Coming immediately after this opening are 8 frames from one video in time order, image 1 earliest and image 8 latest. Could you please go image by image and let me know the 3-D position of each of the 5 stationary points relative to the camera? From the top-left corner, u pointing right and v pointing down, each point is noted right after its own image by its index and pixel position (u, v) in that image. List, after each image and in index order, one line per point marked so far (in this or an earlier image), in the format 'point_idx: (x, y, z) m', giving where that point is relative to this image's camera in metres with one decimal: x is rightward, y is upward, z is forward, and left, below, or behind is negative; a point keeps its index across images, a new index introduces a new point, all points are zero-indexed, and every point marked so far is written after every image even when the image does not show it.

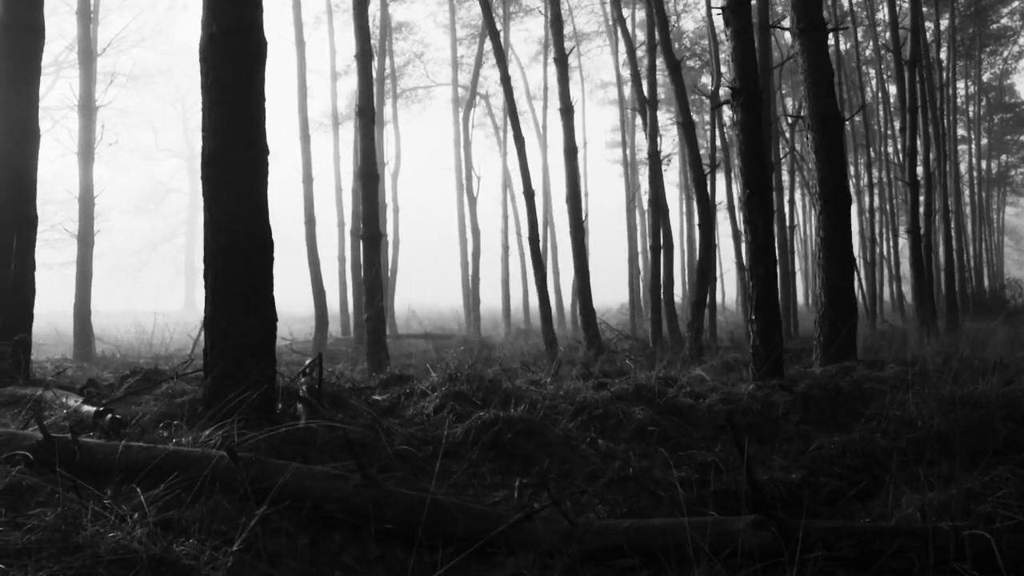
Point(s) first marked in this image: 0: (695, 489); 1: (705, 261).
0: (+1.2, -1.3, +5.1) m
1: (+3.9, +0.6, +16.3) m
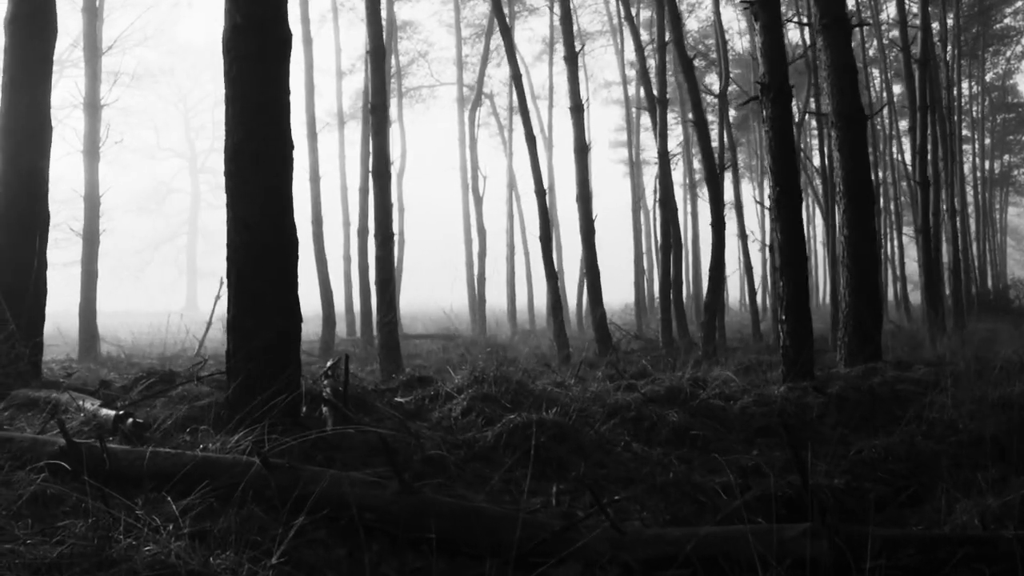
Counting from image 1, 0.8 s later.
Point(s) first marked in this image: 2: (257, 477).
0: (+1.4, -1.3, +4.9) m
1: (+4.2, +0.6, +16.1) m
2: (-1.2, -0.9, +3.8) m
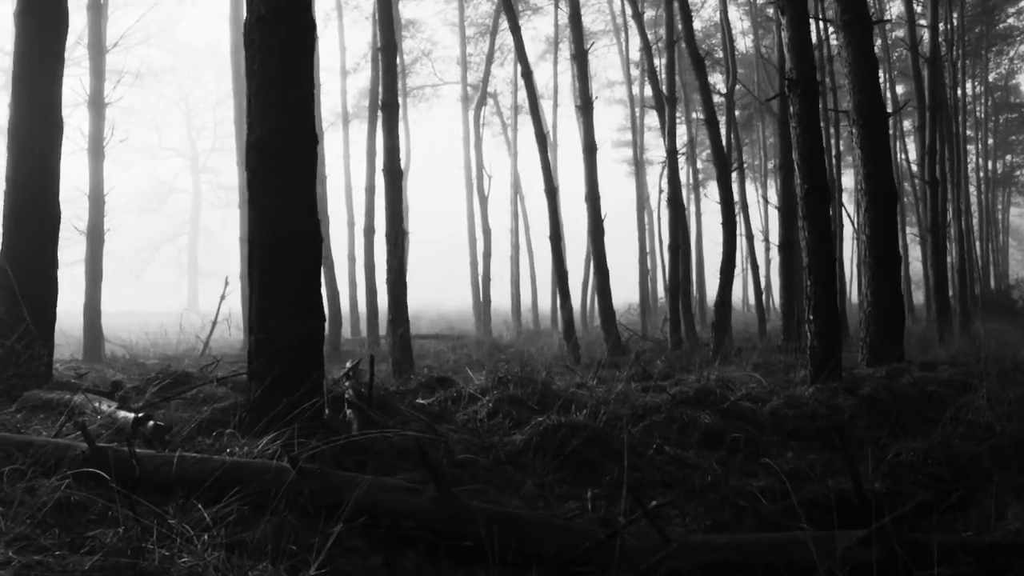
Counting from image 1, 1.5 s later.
0: (+1.6, -1.3, +4.8) m
1: (+4.4, +0.6, +15.9) m
2: (-1.0, -0.9, +3.6) m
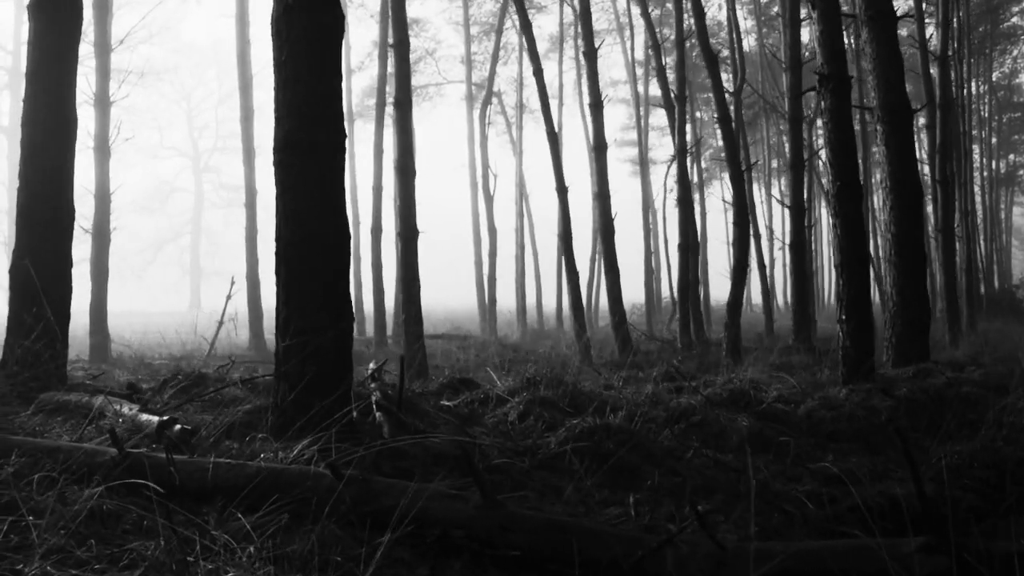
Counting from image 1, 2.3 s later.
0: (+1.9, -1.3, +4.6) m
1: (+4.6, +0.6, +15.8) m
2: (-0.8, -0.9, +3.5) m
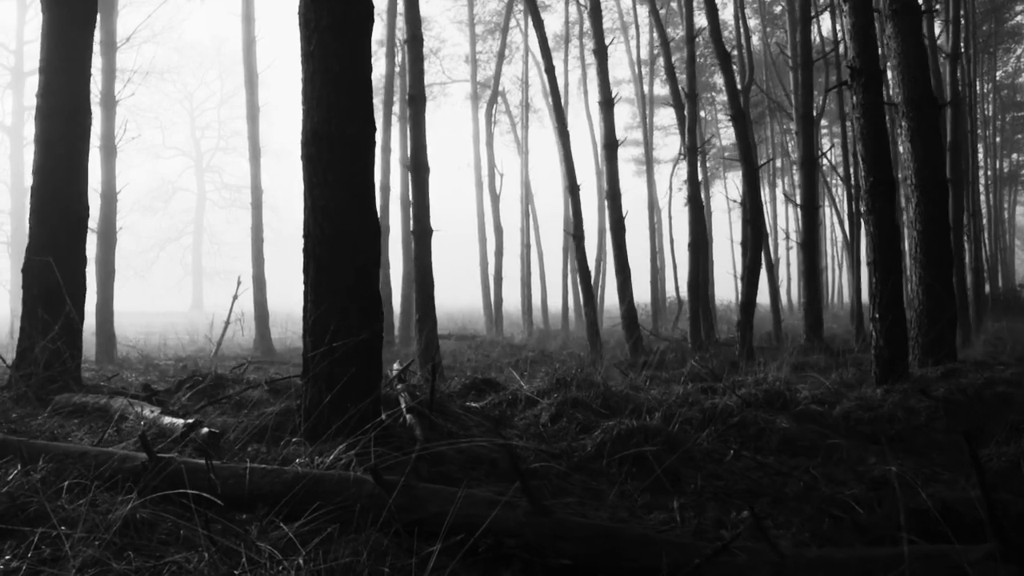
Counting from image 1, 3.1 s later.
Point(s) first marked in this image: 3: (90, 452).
0: (+2.1, -1.3, +4.5) m
1: (+4.8, +0.6, +15.6) m
2: (-0.6, -0.9, +3.3) m
3: (-1.9, -0.7, +3.5) m
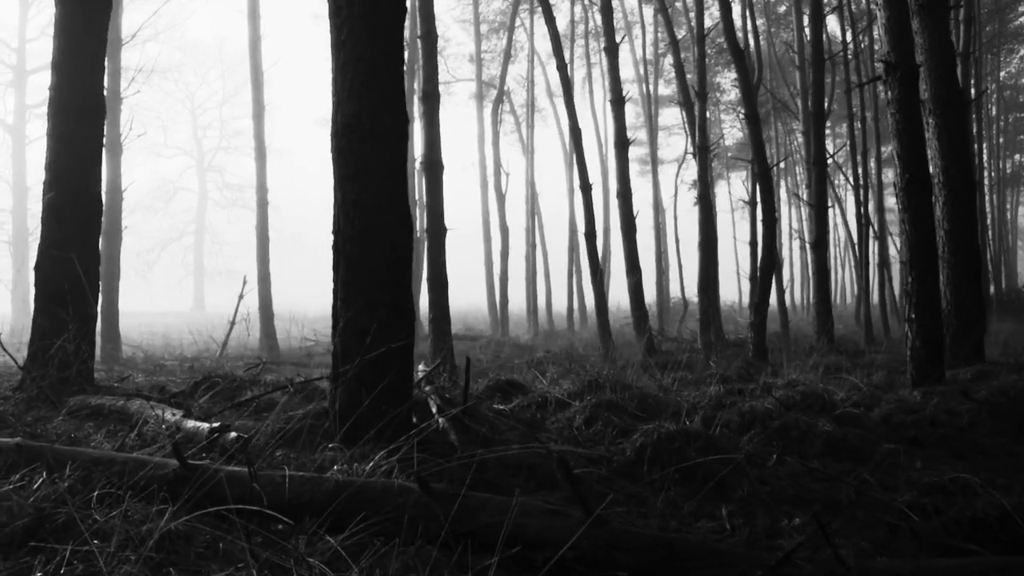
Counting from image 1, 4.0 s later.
0: (+2.3, -1.3, +4.3) m
1: (+5.0, +0.6, +15.4) m
2: (-0.4, -0.9, +3.1) m
3: (-1.7, -0.7, +3.4) m
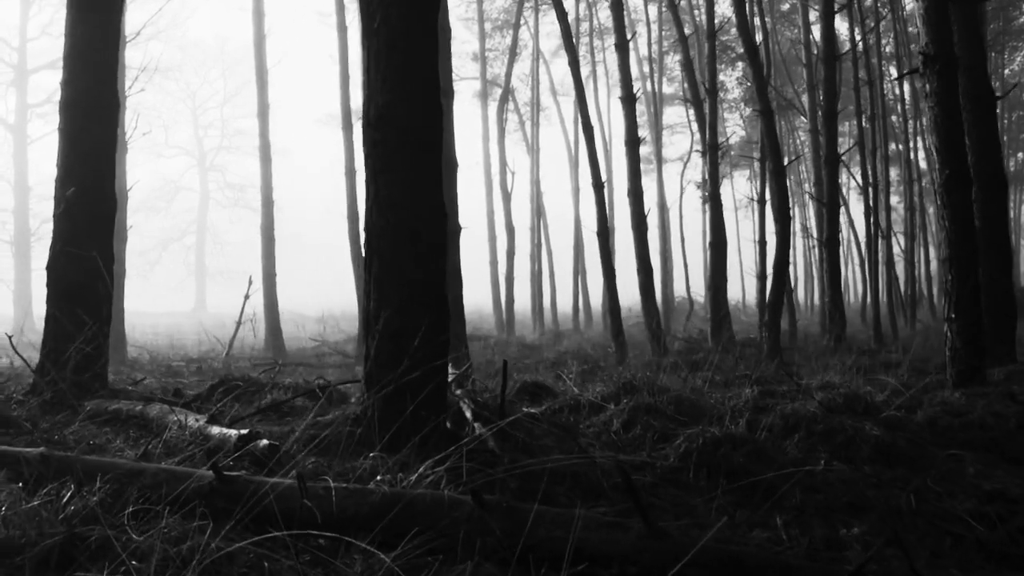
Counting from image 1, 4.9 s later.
0: (+2.5, -1.2, +4.1) m
1: (+5.2, +0.7, +15.2) m
2: (-0.1, -0.9, +2.9) m
3: (-1.5, -0.7, +3.2) m
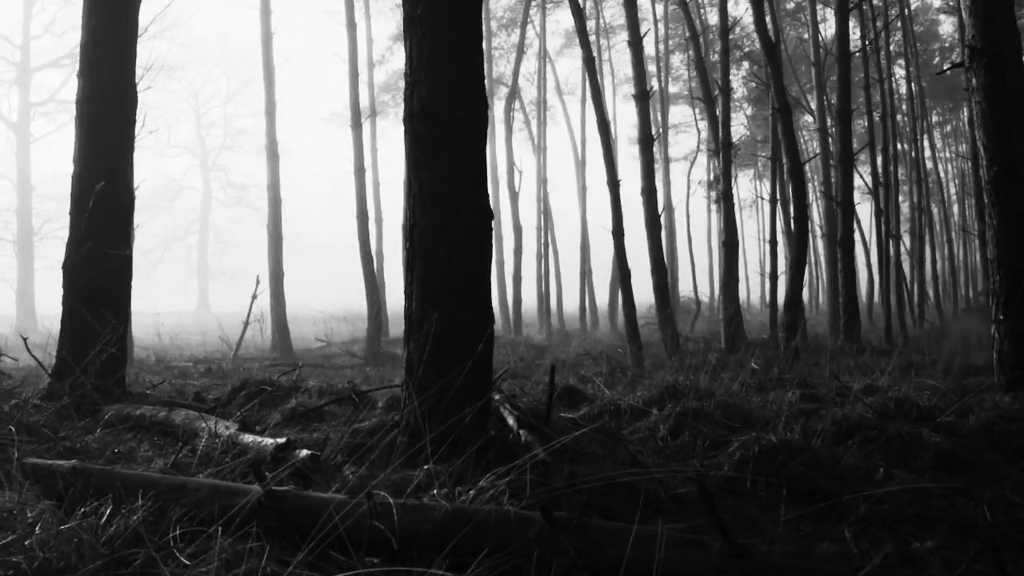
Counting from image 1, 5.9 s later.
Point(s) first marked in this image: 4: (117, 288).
0: (+2.8, -1.2, +3.9) m
1: (+5.5, +0.7, +15.0) m
2: (+0.1, -0.9, +2.7) m
3: (-1.2, -0.7, +2.9) m
4: (-3.1, 0.0, +6.2) m
